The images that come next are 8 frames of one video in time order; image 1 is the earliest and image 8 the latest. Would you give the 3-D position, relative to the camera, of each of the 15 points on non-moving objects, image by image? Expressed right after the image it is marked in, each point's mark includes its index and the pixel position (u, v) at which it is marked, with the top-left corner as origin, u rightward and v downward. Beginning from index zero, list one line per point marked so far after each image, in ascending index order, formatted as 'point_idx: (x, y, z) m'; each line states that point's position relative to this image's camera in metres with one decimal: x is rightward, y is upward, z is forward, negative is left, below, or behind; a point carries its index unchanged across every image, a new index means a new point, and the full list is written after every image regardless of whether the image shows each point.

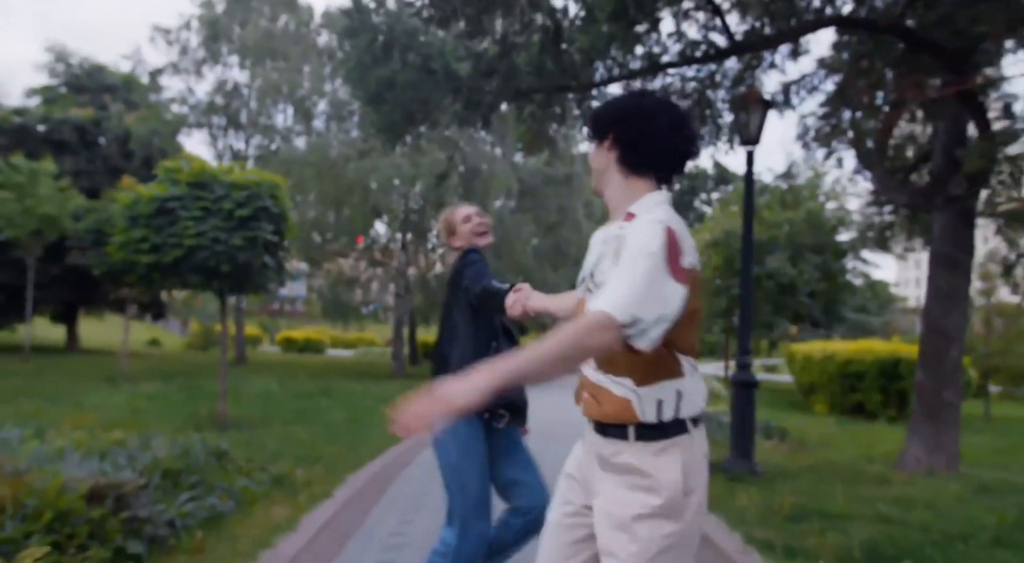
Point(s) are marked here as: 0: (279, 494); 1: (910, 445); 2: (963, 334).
0: (-2.1, -1.9, +6.1) m
1: (+4.9, -2.0, +8.4) m
2: (+5.4, -0.6, +8.1) m
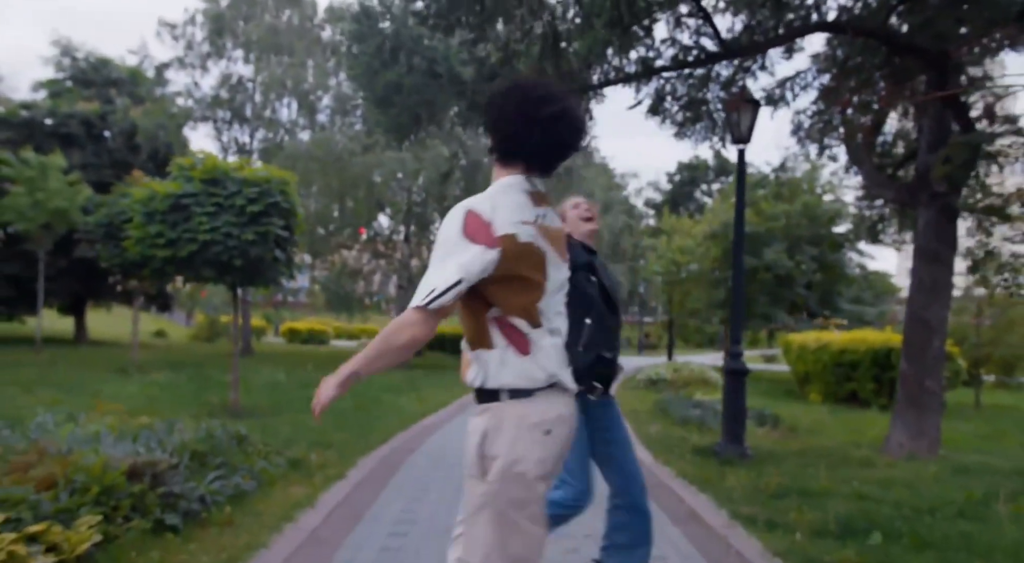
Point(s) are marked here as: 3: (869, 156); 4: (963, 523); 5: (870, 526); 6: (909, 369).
0: (-2.1, -1.9, +6.5) m
1: (+4.9, -1.9, +8.8) m
2: (+5.4, -0.5, +8.4) m
3: (+5.3, +1.9, +10.0) m
4: (+3.3, -1.8, +4.9) m
5: (+2.6, -1.8, +4.9) m
6: (+5.0, -1.1, +8.6) m
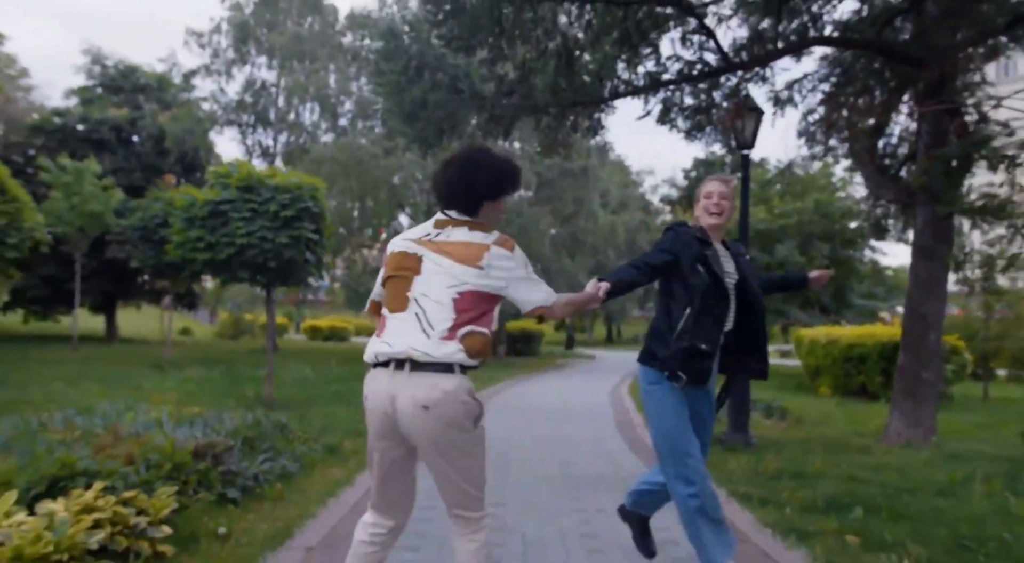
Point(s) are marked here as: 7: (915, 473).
0: (-1.9, -1.9, +7.1) m
1: (+5.2, -1.9, +9.2) m
2: (+5.6, -0.5, +8.9) m
3: (+5.5, +1.9, +10.4) m
4: (+3.4, -1.8, +5.4) m
5: (+2.7, -1.8, +5.4) m
6: (+5.3, -1.1, +9.0) m
7: (+4.0, -1.9, +6.7) m
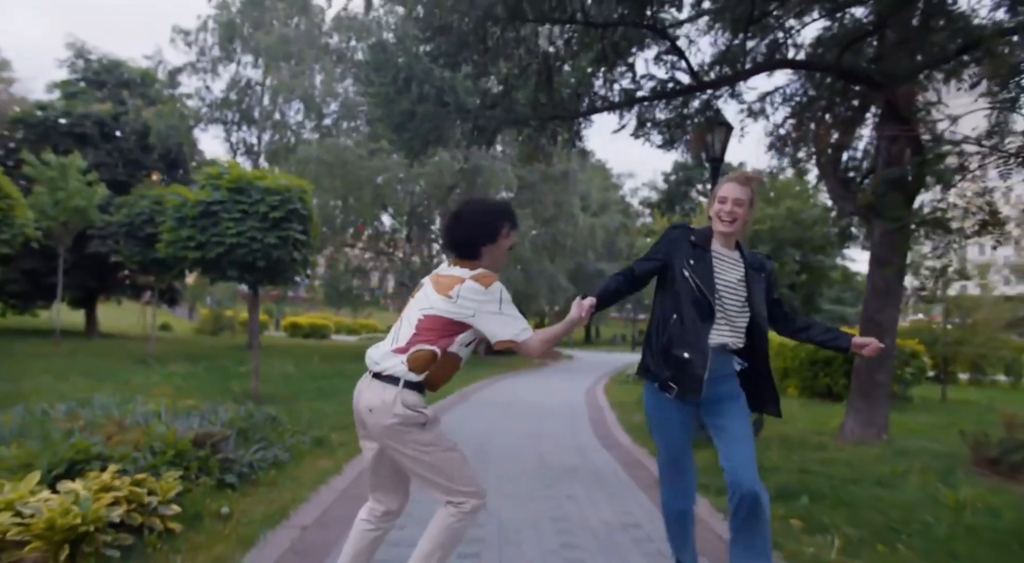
0: (-2.1, -1.9, +7.5) m
1: (+4.9, -2.0, +9.8) m
2: (+5.4, -0.6, +9.5) m
3: (+5.2, +1.8, +11.0) m
4: (+3.2, -1.8, +6.0) m
5: (+2.5, -1.8, +6.0) m
6: (+5.0, -1.2, +9.6) m
7: (+3.7, -2.0, +7.2) m
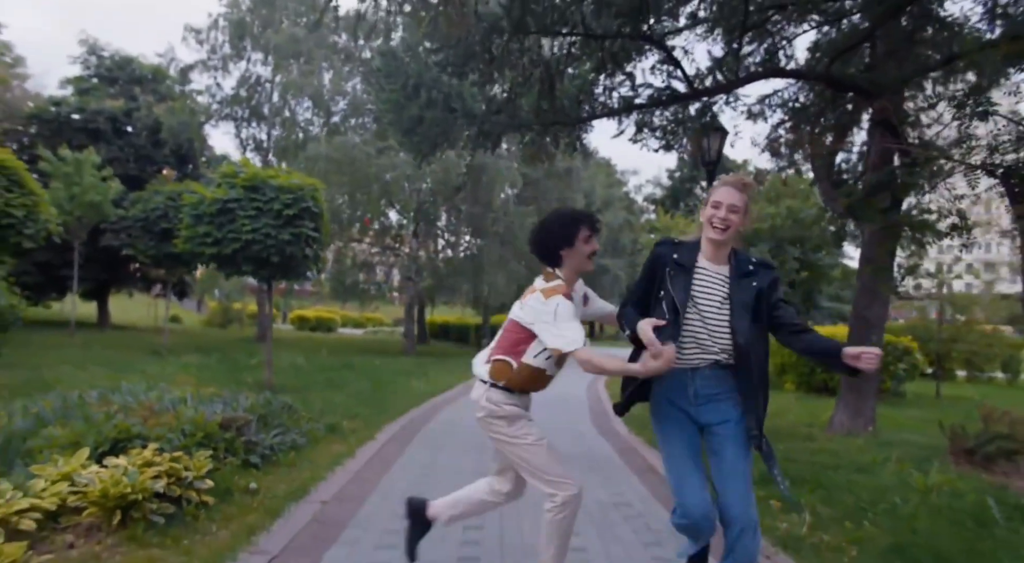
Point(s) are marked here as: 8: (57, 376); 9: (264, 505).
0: (-2.1, -1.8, +8.0) m
1: (+4.9, -2.0, +10.2) m
2: (+5.4, -0.6, +9.9) m
3: (+5.3, +1.8, +11.4) m
4: (+3.2, -1.8, +6.4) m
5: (+2.6, -1.8, +6.4) m
6: (+5.0, -1.2, +10.0) m
7: (+3.7, -2.0, +7.6) m
8: (-7.6, -1.6, +11.4) m
9: (-1.8, -1.6, +4.9) m
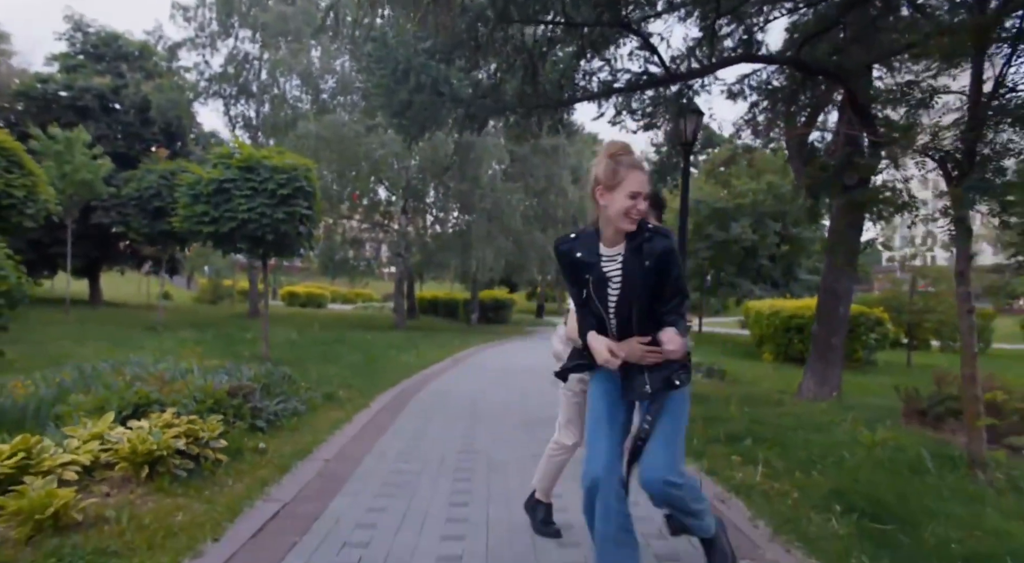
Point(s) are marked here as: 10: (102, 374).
0: (-2.2, -1.6, +8.5) m
1: (+4.7, -1.6, +10.9) m
2: (+5.2, -0.2, +10.5) m
3: (+5.1, +2.3, +11.9) m
4: (+3.1, -1.6, +7.0) m
5: (+2.4, -1.6, +7.0) m
6: (+4.8, -0.8, +10.6) m
7: (+3.6, -1.7, +8.2) m
8: (-7.9, -1.2, +11.8) m
9: (-1.9, -1.4, +5.4) m
10: (-4.2, -0.9, +6.8) m
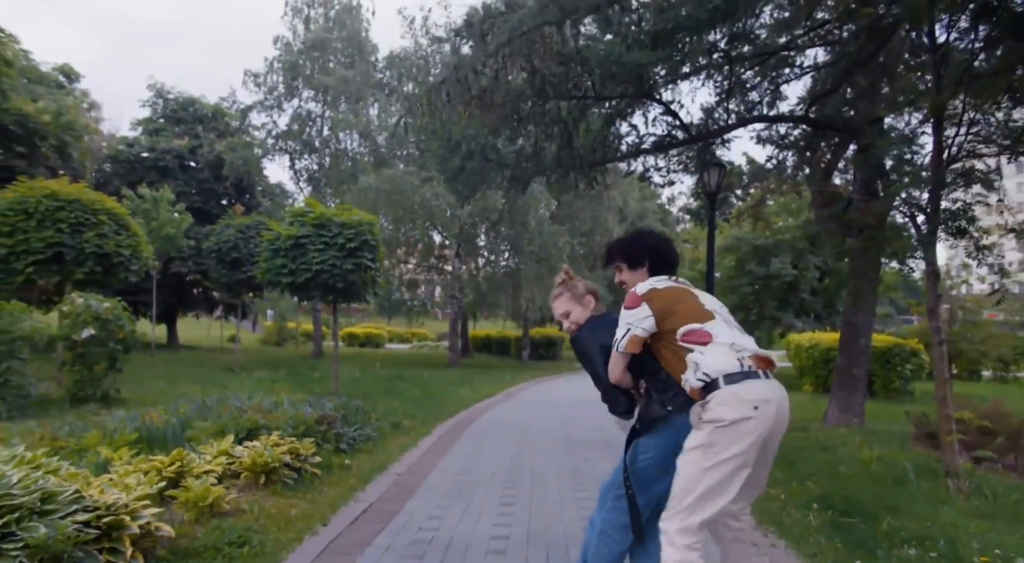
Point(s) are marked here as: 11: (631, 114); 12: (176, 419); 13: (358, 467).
0: (-1.6, -2.2, +9.7) m
1: (+5.5, -2.2, +11.6) m
2: (+5.9, -0.8, +11.2) m
3: (+5.8, +1.6, +12.8) m
4: (+3.6, -2.0, +7.9) m
5: (+2.9, -2.0, +7.9) m
6: (+5.5, -1.3, +11.4) m
7: (+4.2, -2.1, +9.1) m
8: (-7.0, -2.1, +13.4) m
9: (-1.5, -1.9, +6.6) m
10: (-3.7, -1.5, +8.3) m
11: (+1.8, +2.4, +9.9) m
12: (-3.5, -1.4, +7.1) m
13: (-1.6, -1.9, +7.0) m
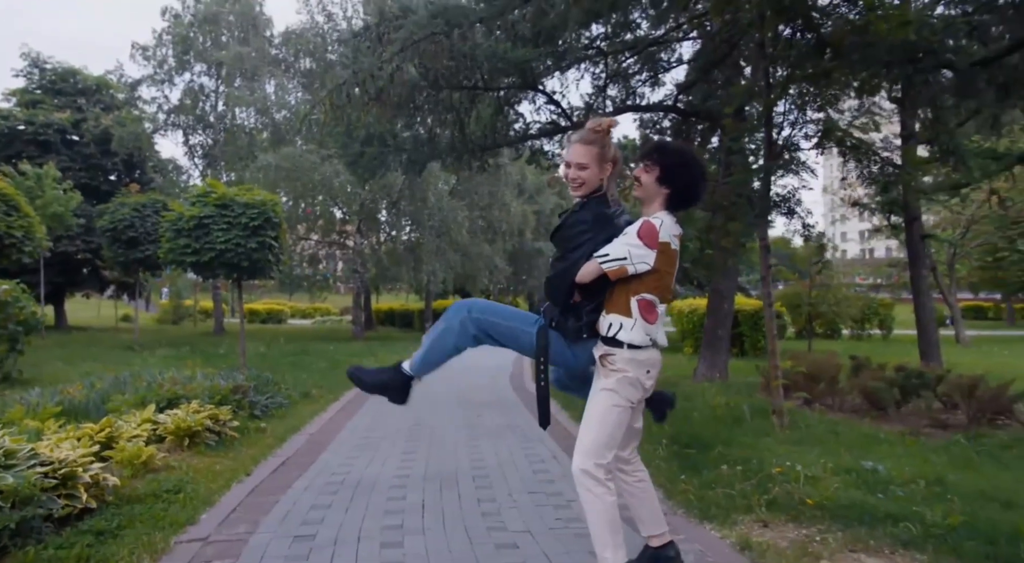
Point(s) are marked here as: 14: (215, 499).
0: (-3.1, -1.8, +10.4) m
1: (+3.7, -1.6, +13.2) m
2: (+4.2, -0.2, +12.9) m
3: (+3.8, +2.2, +14.3) m
4: (+2.3, -1.7, +9.3) m
5: (+1.6, -1.7, +9.2) m
6: (+3.8, -0.8, +13.0) m
7: (+2.7, -1.7, +10.5) m
8: (-8.9, -1.8, +13.4) m
9: (-2.6, -1.7, +7.3) m
10: (-5.0, -1.3, +8.7) m
11: (+0.2, +2.8, +10.9) m
12: (-4.6, -1.2, +7.5) m
13: (-2.7, -1.7, +7.7) m
14: (-2.2, -1.6, +5.0) m
